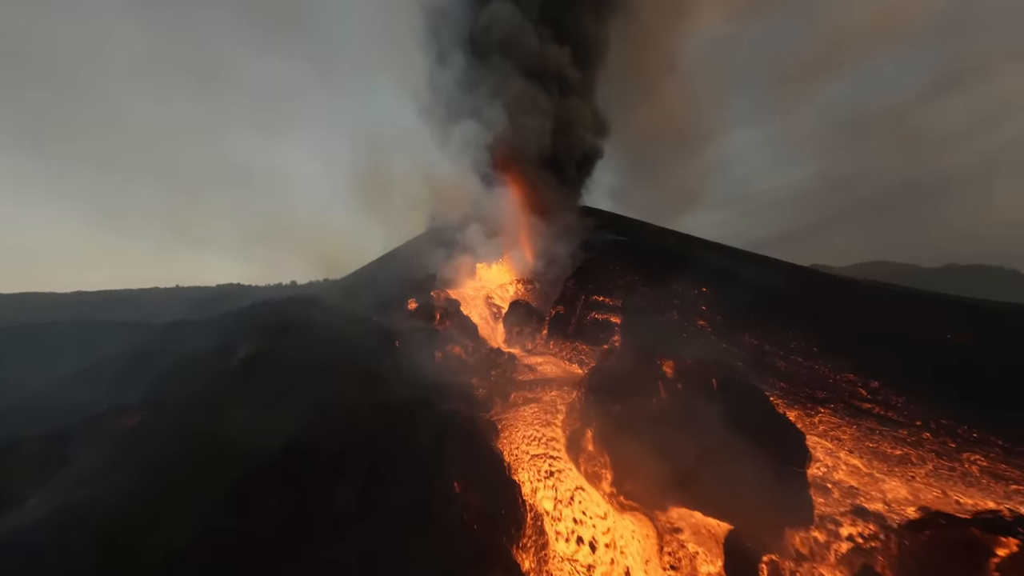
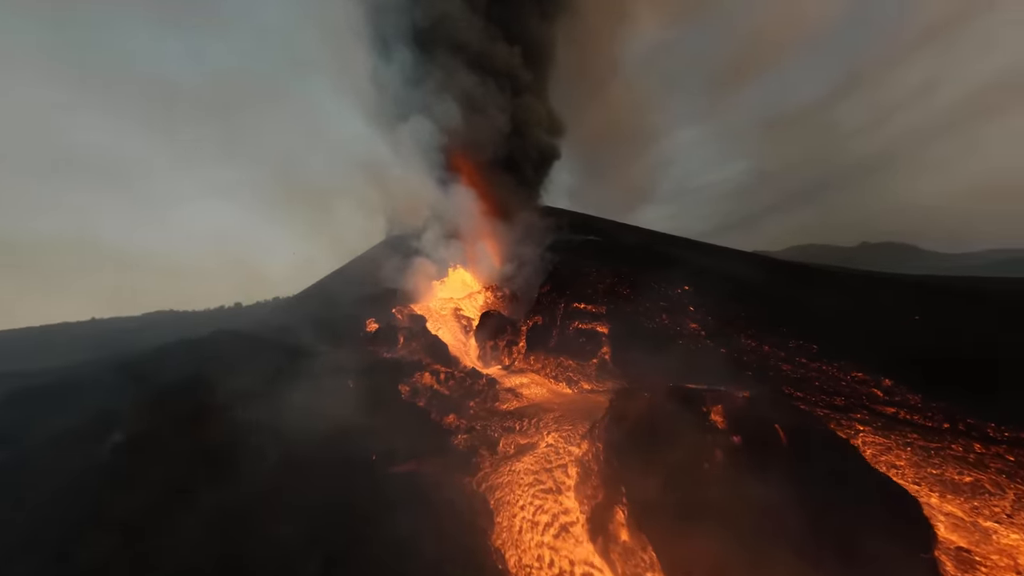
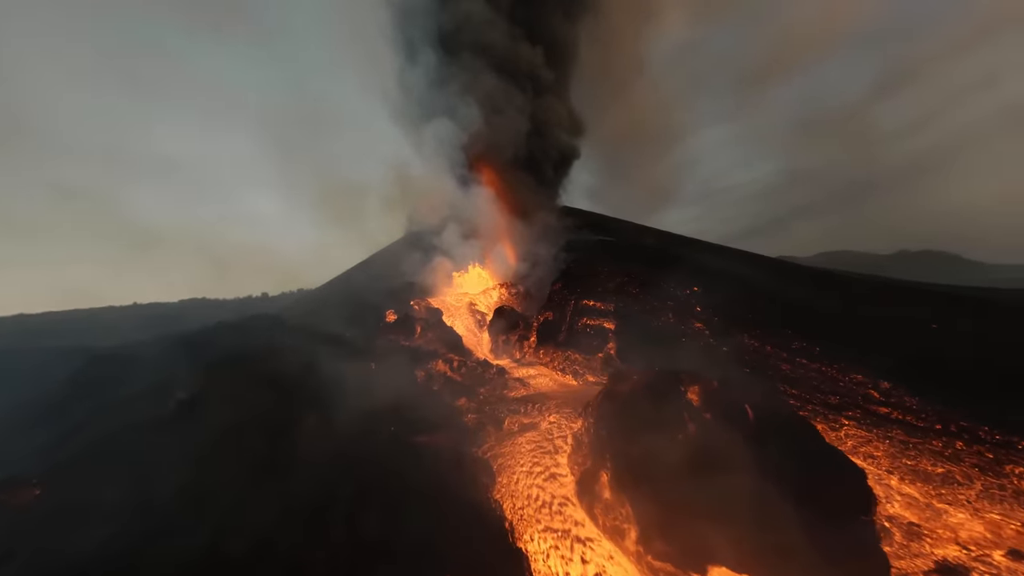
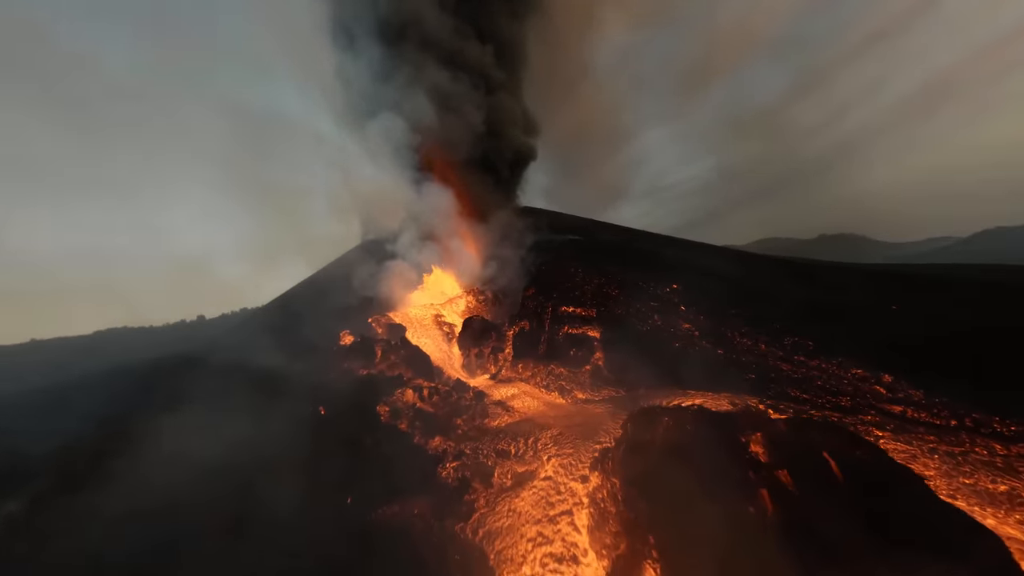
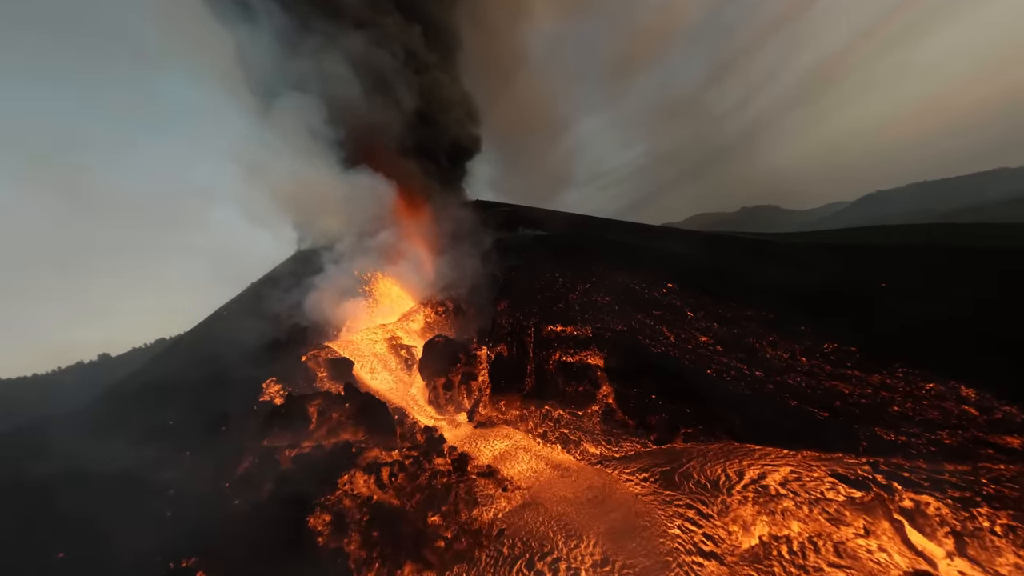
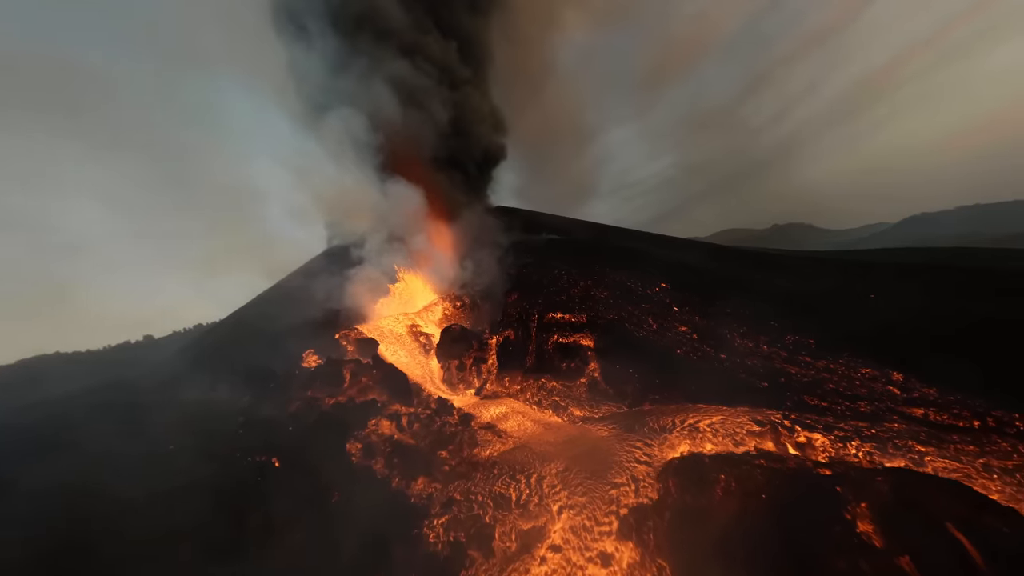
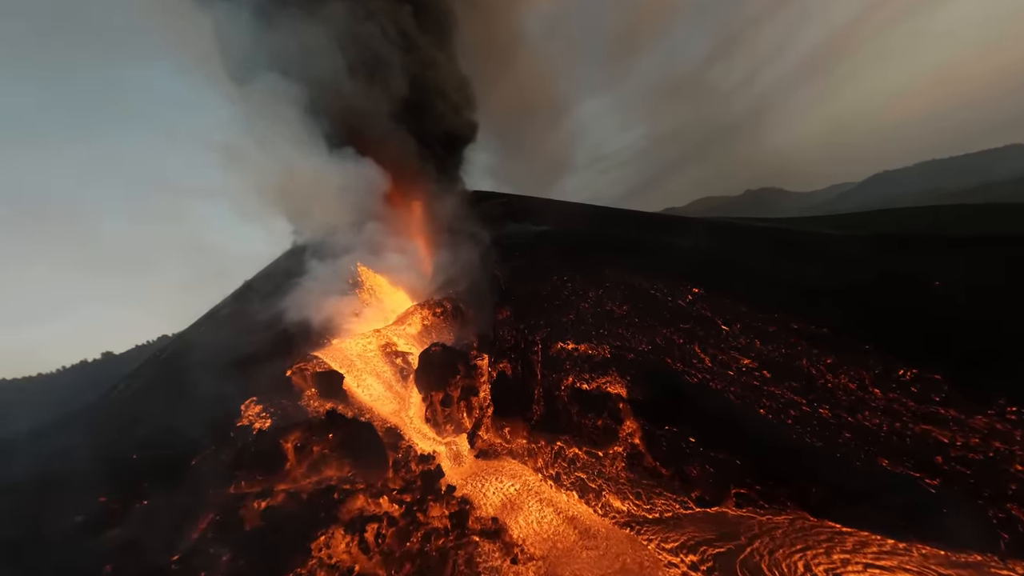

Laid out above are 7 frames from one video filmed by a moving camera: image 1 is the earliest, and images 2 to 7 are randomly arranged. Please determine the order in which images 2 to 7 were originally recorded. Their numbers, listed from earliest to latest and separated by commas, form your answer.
3, 2, 4, 6, 5, 7
